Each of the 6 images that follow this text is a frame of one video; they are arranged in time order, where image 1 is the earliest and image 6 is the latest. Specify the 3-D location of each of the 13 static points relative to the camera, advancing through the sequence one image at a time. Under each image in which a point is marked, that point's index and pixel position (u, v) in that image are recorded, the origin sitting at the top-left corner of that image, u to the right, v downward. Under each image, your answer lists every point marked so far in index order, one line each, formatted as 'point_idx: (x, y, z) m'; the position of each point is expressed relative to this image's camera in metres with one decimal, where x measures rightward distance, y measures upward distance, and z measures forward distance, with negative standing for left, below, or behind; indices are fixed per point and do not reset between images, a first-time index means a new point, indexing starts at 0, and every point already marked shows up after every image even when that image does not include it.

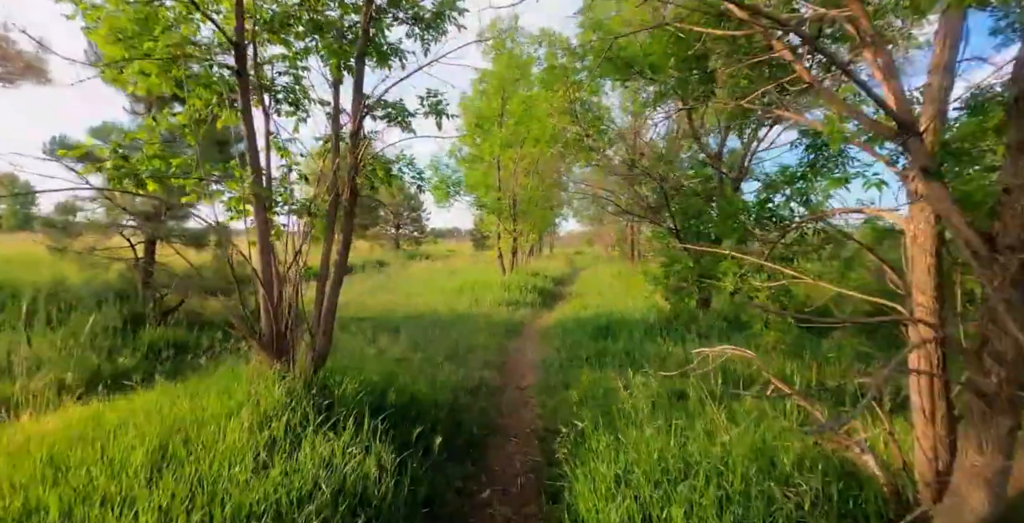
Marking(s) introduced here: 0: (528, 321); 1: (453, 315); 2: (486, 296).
0: (+0.4, -1.4, +11.4) m
1: (-1.4, -1.3, +11.4) m
2: (-0.7, -1.0, +13.5) m
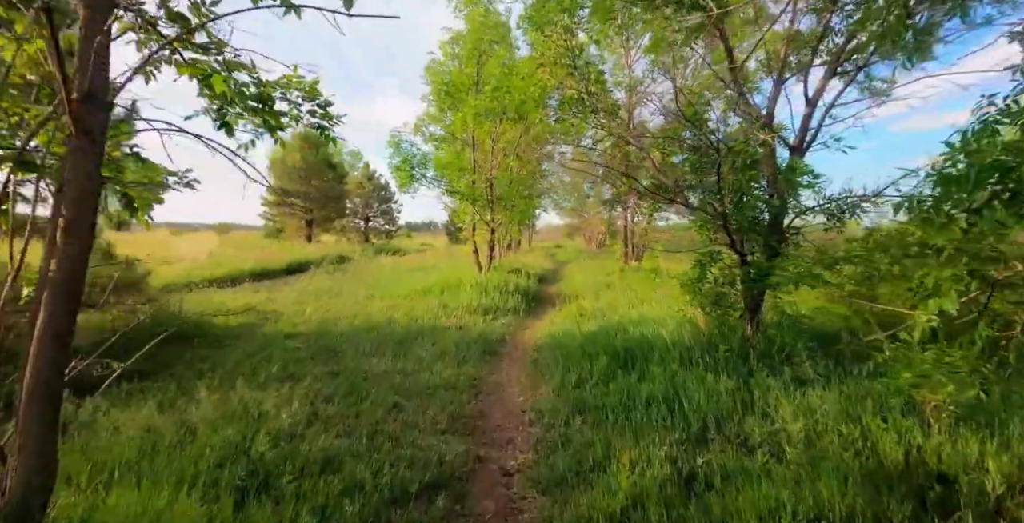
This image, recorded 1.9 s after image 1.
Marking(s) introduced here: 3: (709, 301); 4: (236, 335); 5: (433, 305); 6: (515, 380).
0: (0.0, -1.3, +8.8) m
1: (-1.8, -1.2, +8.7) m
2: (-1.2, -0.9, +10.8) m
3: (+2.8, -0.6, +6.8) m
4: (-4.9, -1.3, +8.6) m
5: (-1.7, -0.9, +10.6) m
6: (0.0, -1.5, +6.2) m
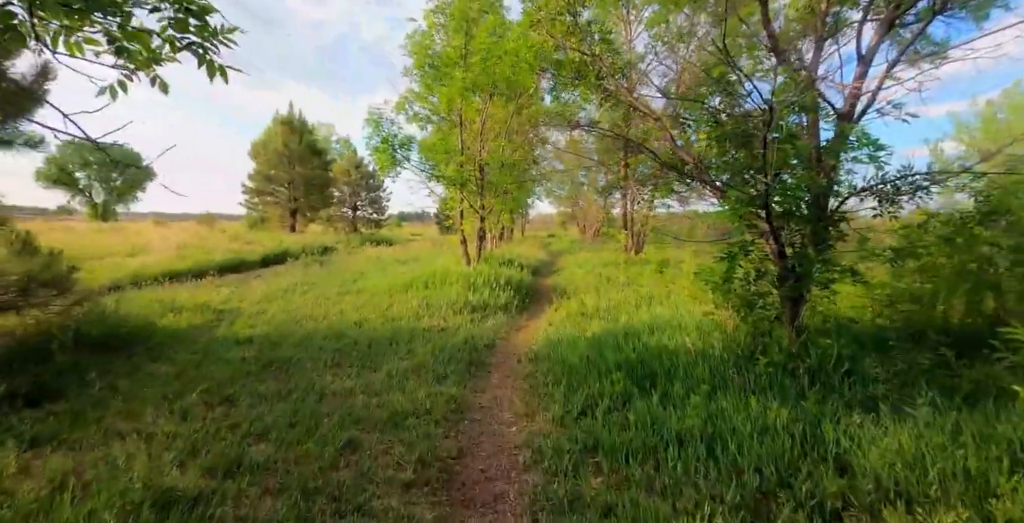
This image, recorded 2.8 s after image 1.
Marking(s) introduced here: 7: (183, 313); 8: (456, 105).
0: (-0.2, -1.2, +7.6) m
1: (-1.9, -1.1, +7.5) m
2: (-1.4, -0.7, +9.6) m
3: (+2.7, -0.5, +5.7) m
4: (-5.0, -1.2, +7.4) m
5: (-1.9, -0.8, +9.4) m
6: (-0.1, -1.5, +5.1) m
7: (-6.1, -1.0, +9.1) m
8: (-1.5, +4.3, +13.1) m
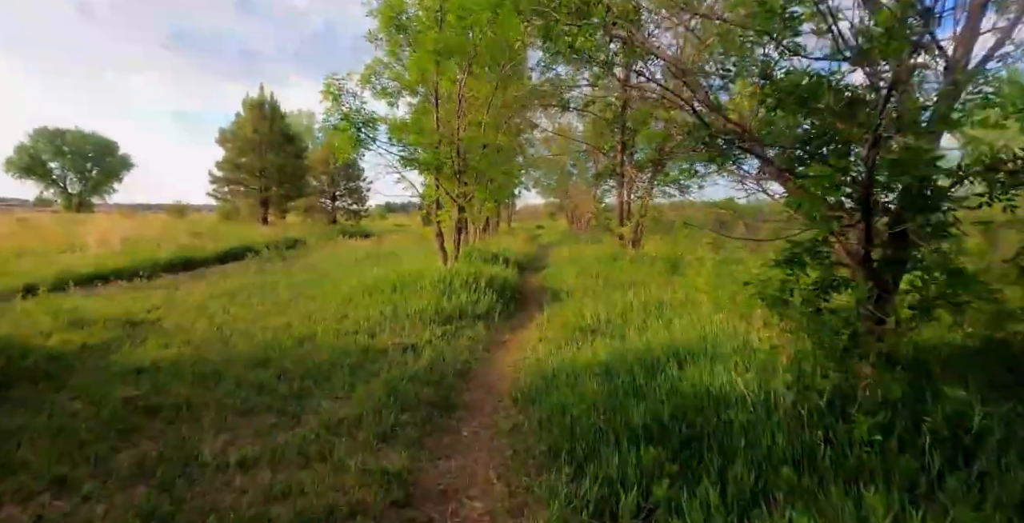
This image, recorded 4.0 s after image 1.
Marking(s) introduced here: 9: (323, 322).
0: (-0.4, -1.2, +6.0) m
1: (-2.1, -1.1, +5.8) m
2: (-1.7, -0.7, +7.9) m
3: (+2.5, -0.5, +4.1) m
4: (-5.2, -1.3, +5.6) m
5: (-2.2, -0.8, +7.7) m
6: (-0.2, -1.5, +3.4) m
7: (-6.4, -1.0, +7.3) m
8: (-1.9, +4.3, +11.4) m
9: (-2.9, -0.9, +7.4) m
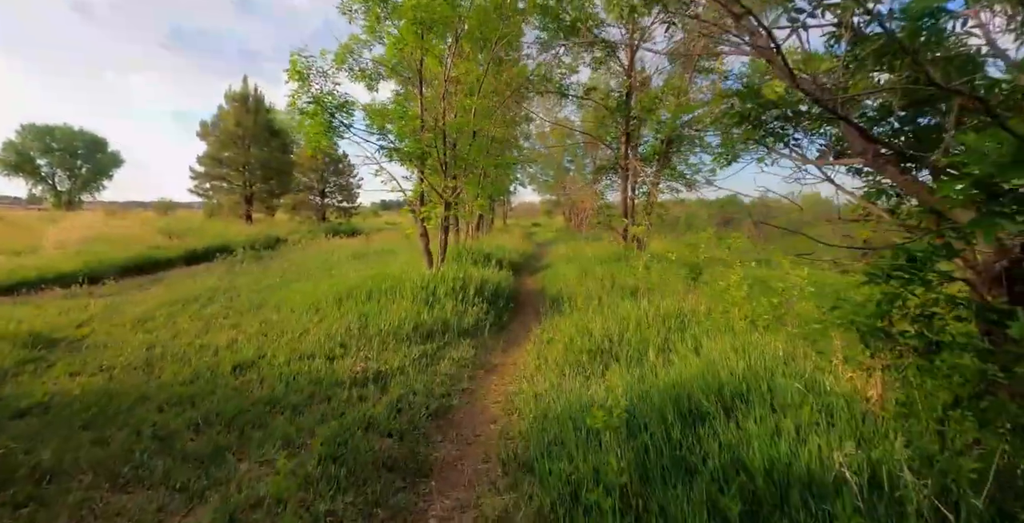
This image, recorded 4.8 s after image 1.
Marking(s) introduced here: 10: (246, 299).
0: (-0.5, -1.3, +4.7) m
1: (-2.2, -1.2, +4.6) m
2: (-1.8, -0.8, +6.7) m
3: (+2.4, -0.6, +2.9) m
4: (-5.3, -1.3, +4.3) m
5: (-2.3, -0.9, +6.5) m
6: (-0.3, -1.6, +2.2) m
7: (-6.5, -1.1, +6.0) m
8: (-2.1, +4.3, +10.1) m
9: (-3.0, -1.0, +6.2) m
10: (-4.9, -0.7, +9.0) m
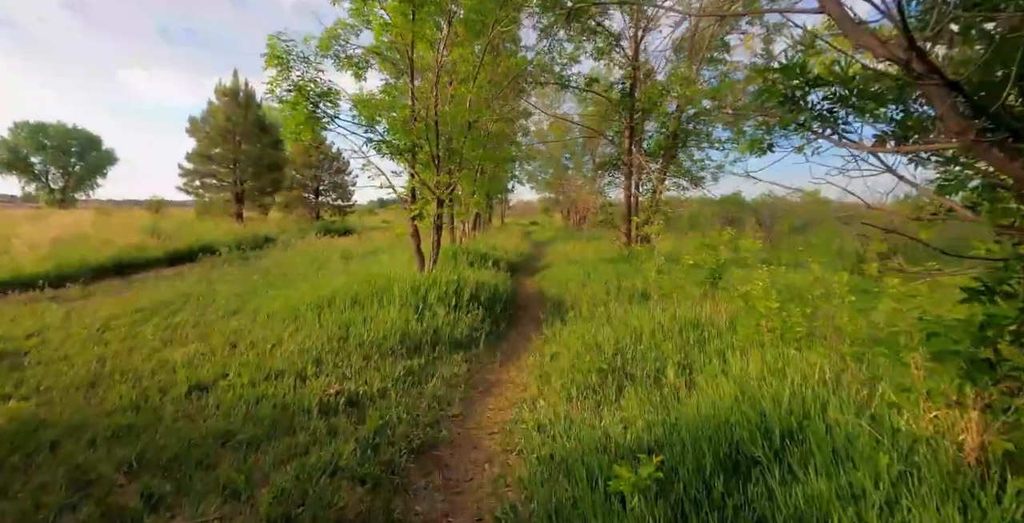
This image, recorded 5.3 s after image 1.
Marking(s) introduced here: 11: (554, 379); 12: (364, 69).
0: (-0.5, -1.4, +4.1) m
1: (-2.2, -1.3, +3.9) m
2: (-1.8, -0.8, +6.0) m
3: (+2.4, -0.7, +2.3) m
4: (-5.3, -1.4, +3.6) m
5: (-2.3, -0.9, +5.8) m
6: (-0.3, -1.7, +1.5) m
7: (-6.5, -1.1, +5.3) m
8: (-2.1, +4.2, +9.4) m
9: (-3.0, -1.0, +5.5) m
10: (-5.0, -0.7, +8.3) m
11: (+0.4, -1.1, +4.6) m
12: (-3.0, +3.9, +9.8) m
